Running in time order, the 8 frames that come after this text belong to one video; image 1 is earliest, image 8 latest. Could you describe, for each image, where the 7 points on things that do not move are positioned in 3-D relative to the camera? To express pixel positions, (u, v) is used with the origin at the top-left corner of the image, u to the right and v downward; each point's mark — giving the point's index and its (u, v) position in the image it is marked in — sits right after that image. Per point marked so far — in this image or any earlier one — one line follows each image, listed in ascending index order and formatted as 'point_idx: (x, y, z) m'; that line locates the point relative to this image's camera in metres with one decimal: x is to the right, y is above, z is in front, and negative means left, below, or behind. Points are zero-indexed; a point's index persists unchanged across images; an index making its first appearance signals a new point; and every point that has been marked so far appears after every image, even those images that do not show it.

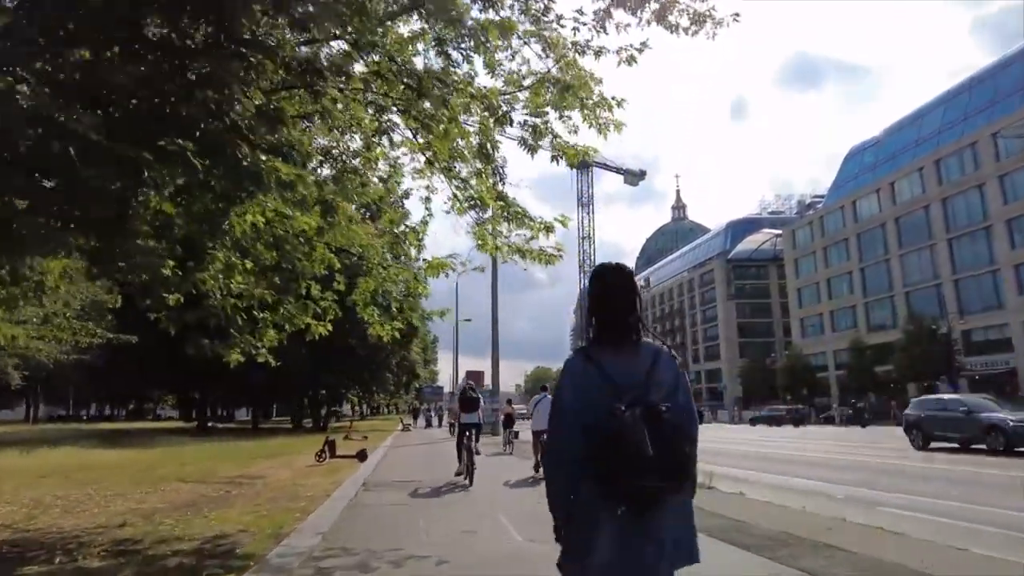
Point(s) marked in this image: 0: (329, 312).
0: (-3.0, -0.4, +10.4) m
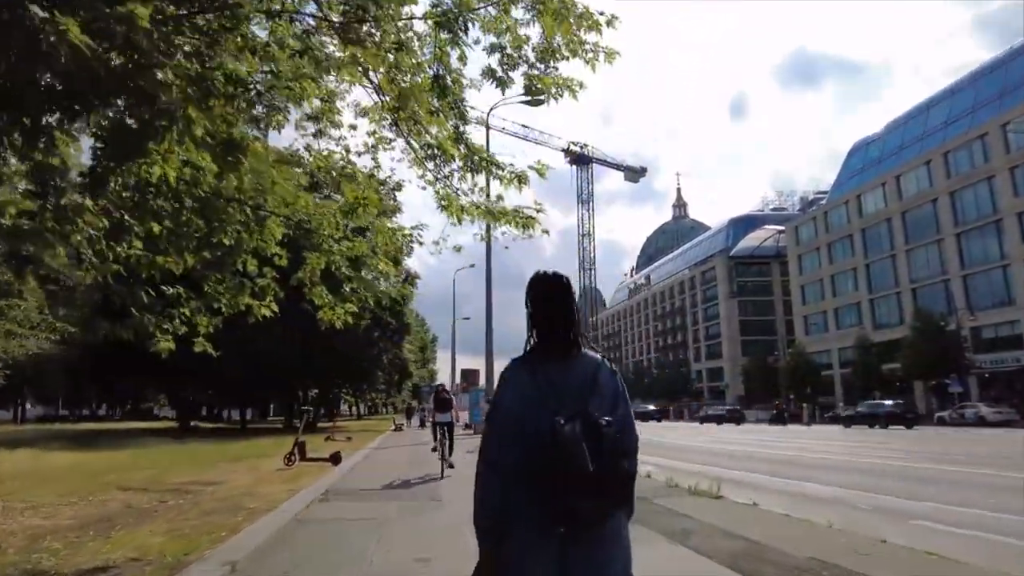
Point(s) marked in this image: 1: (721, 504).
0: (-3.4, -0.1, +8.8) m
1: (+3.4, -3.5, +10.4) m
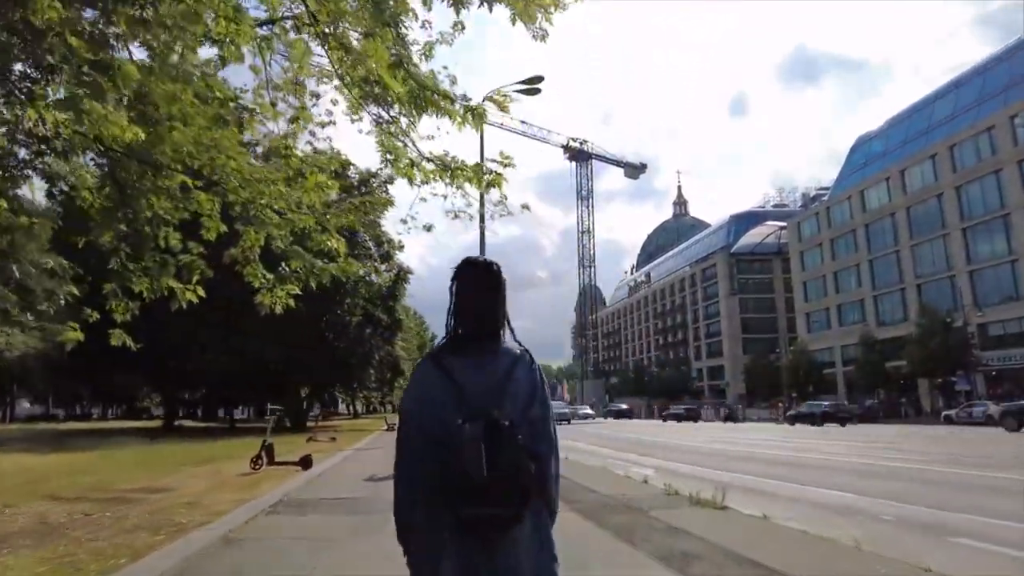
0: (-3.7, +0.2, +7.5) m
1: (+3.0, -3.3, +9.1) m
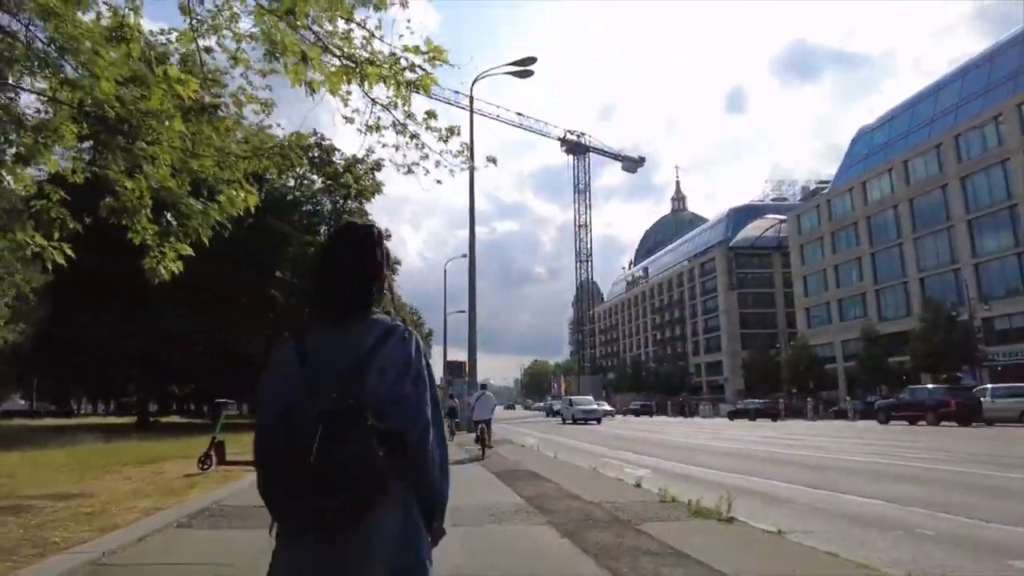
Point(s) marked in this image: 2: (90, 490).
0: (-4.1, +0.6, +5.9) m
1: (+2.6, -2.9, +7.6) m
2: (-7.0, -3.4, +10.8) m
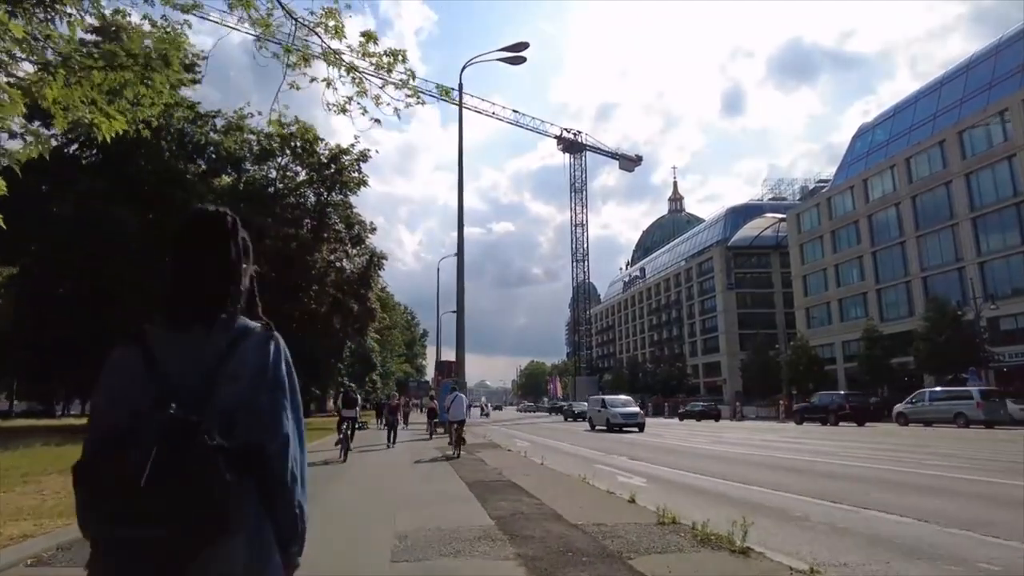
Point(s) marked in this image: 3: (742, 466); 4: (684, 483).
0: (-4.5, +0.9, +4.2) m
1: (+2.2, -2.6, +5.9) m
2: (-7.5, -3.1, +9.0) m
3: (+6.8, -5.3, +18.9) m
4: (+4.0, -4.5, +14.8) m
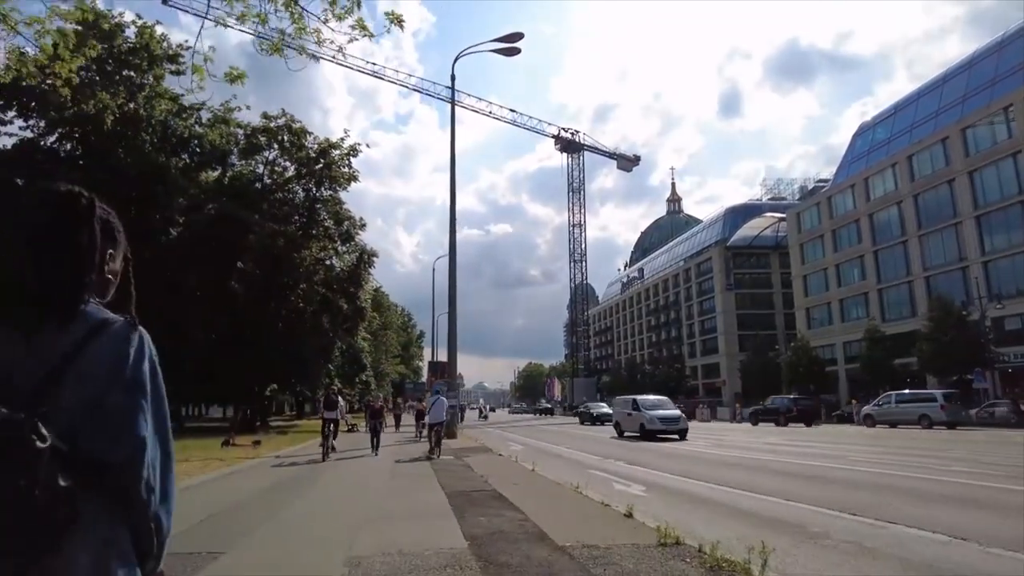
0: (-4.8, +1.1, +3.0) m
1: (+1.9, -2.4, +4.7) m
2: (-7.7, -2.9, +7.9) m
3: (+6.5, -5.1, +17.8) m
4: (+3.7, -4.3, +13.7) m
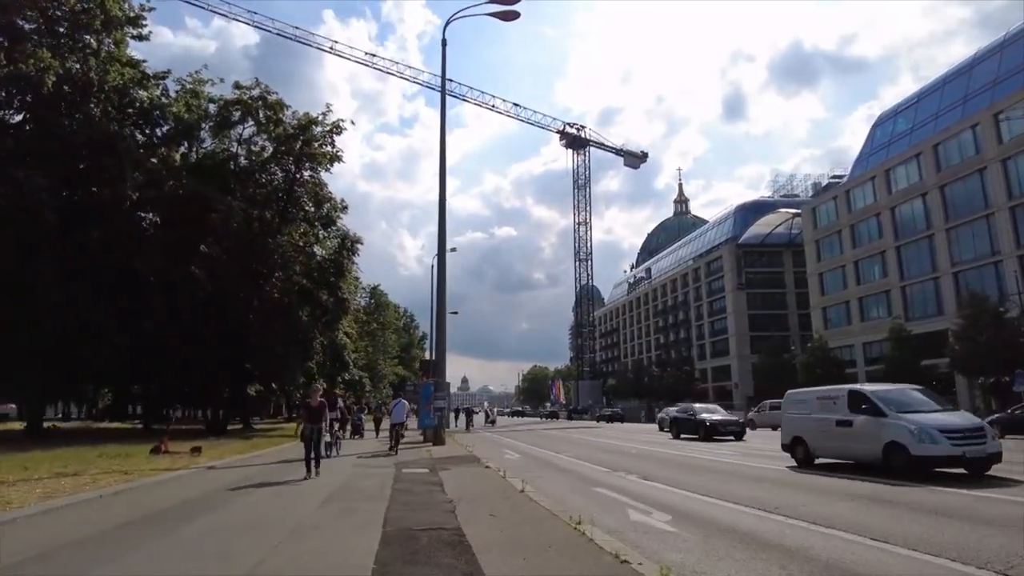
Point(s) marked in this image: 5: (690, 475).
0: (-5.2, +1.8, -0.6) m
1: (+1.6, -1.7, +1.0) m
2: (-8.1, -2.2, +4.2) m
3: (+6.2, -4.5, +14.1) m
4: (+3.4, -3.7, +10.0) m
5: (+5.2, -5.2, +18.0) m
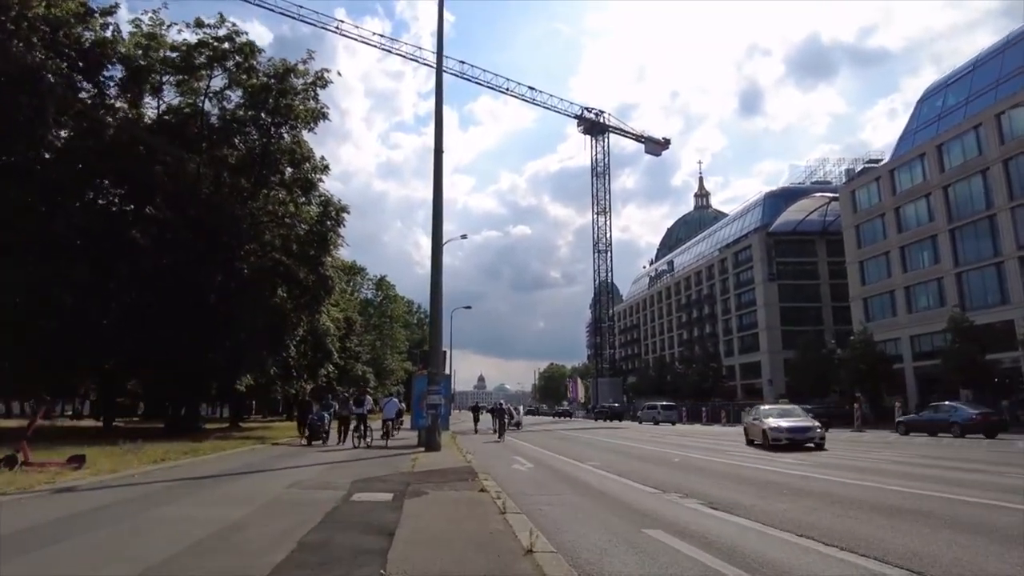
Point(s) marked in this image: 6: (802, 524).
0: (-5.5, +2.9, -5.9) m
1: (+1.3, -0.6, -4.4) m
2: (-8.3, -1.1, -0.9) m
3: (+6.3, -3.3, +8.5) m
4: (+3.3, -2.6, +4.5) m
5: (+5.3, -4.1, +12.5) m
6: (+4.6, -3.6, +9.7) m
